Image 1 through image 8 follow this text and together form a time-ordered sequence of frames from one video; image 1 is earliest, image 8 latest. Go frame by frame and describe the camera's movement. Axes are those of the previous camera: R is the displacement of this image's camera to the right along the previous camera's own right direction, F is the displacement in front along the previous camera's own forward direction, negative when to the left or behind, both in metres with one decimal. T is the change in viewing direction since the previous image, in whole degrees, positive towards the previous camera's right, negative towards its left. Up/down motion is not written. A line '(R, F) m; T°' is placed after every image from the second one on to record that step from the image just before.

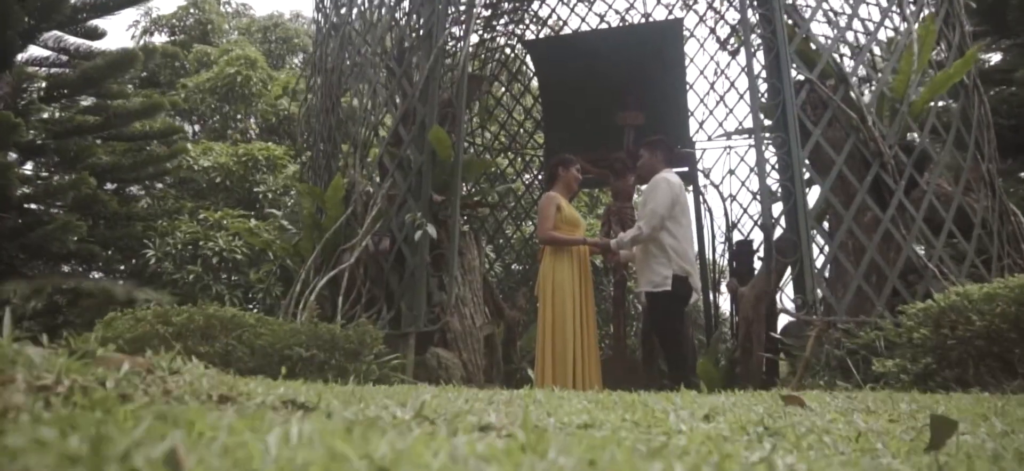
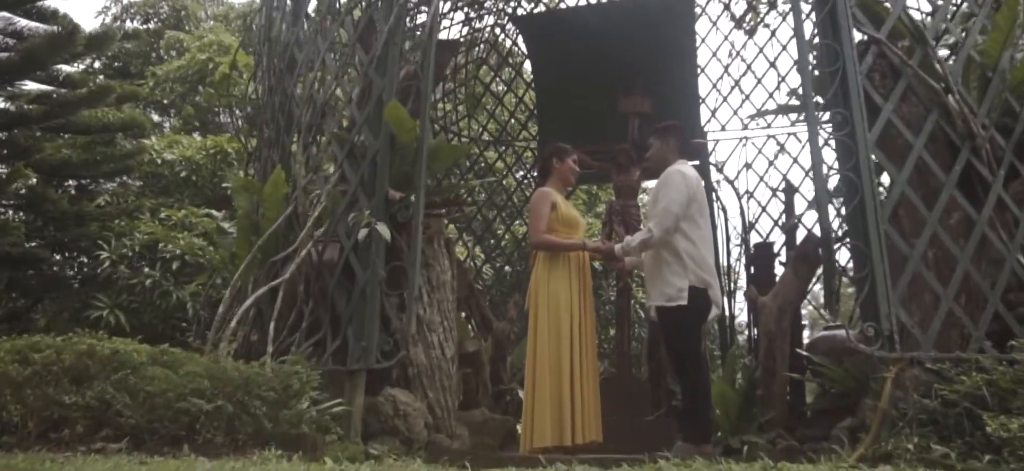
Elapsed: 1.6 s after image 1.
(+0.1, +0.8) m; 0°
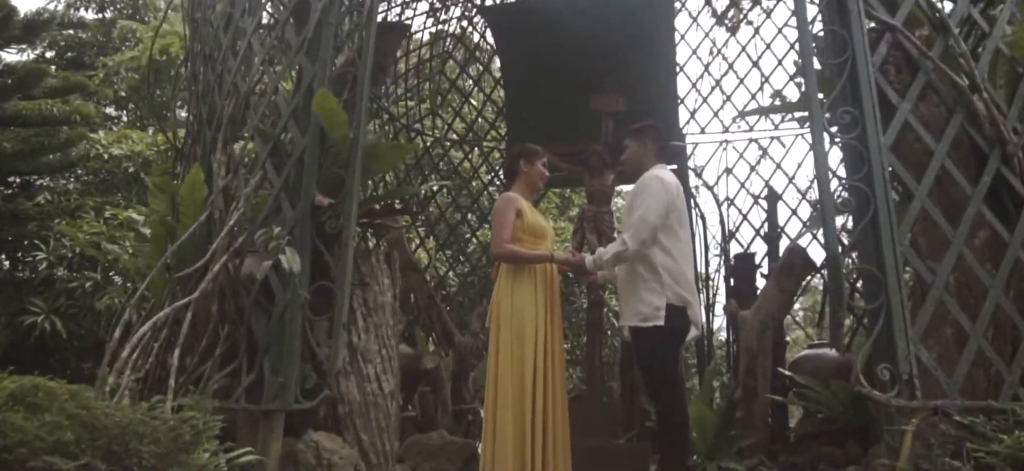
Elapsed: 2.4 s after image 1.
(+0.1, +0.4) m; +2°
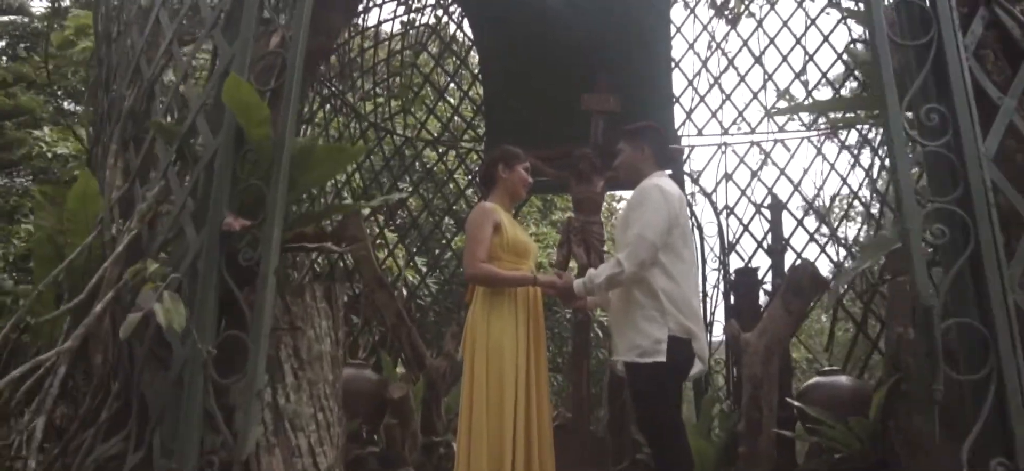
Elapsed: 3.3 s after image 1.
(0.0, +0.5) m; +1°
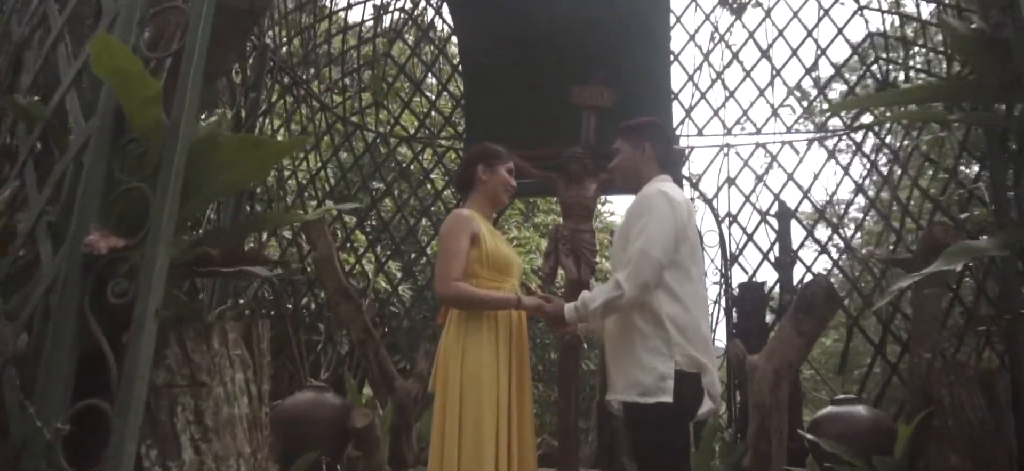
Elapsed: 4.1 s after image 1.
(0.0, +0.5) m; +1°
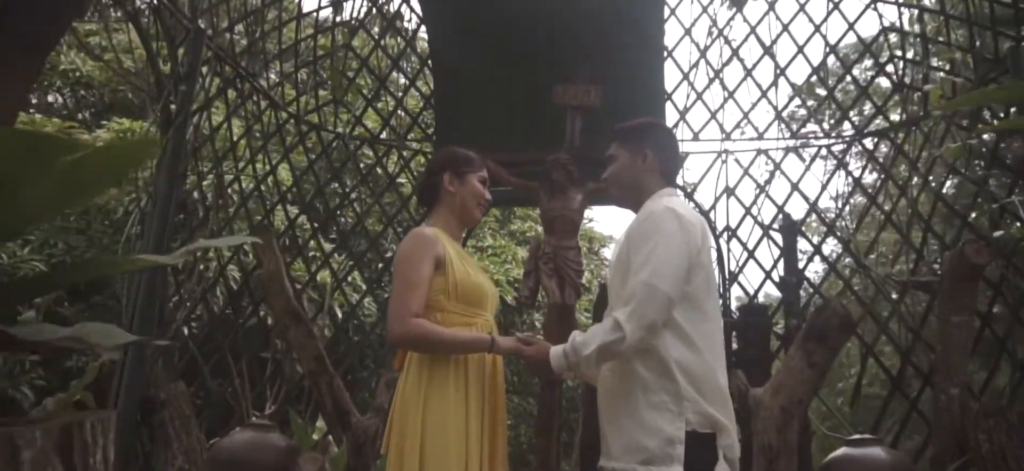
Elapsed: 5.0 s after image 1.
(0.0, +0.5) m; +2°
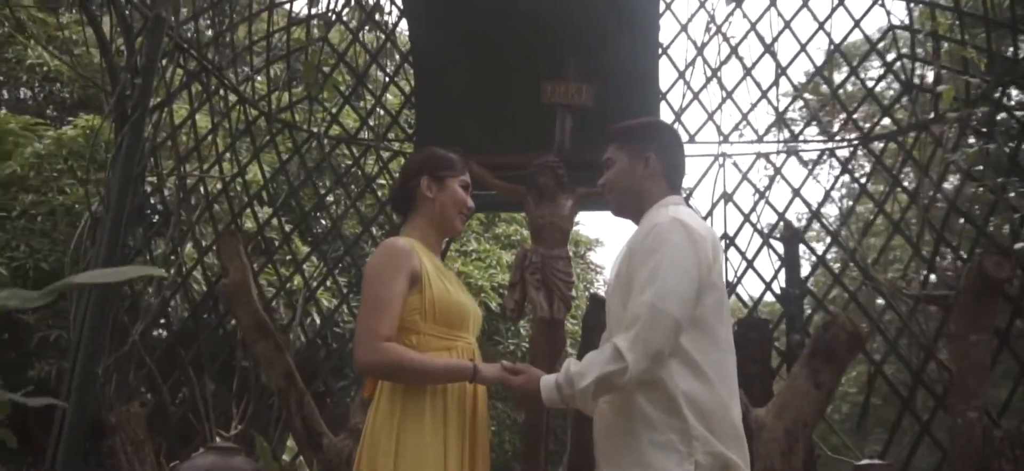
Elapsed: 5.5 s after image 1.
(0.0, +0.3) m; +1°
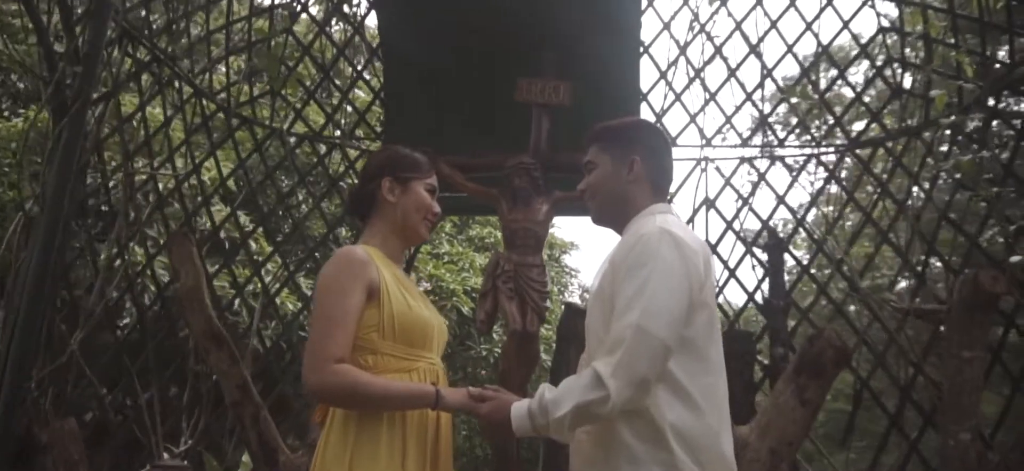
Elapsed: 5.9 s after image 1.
(0.0, +0.2) m; +2°
